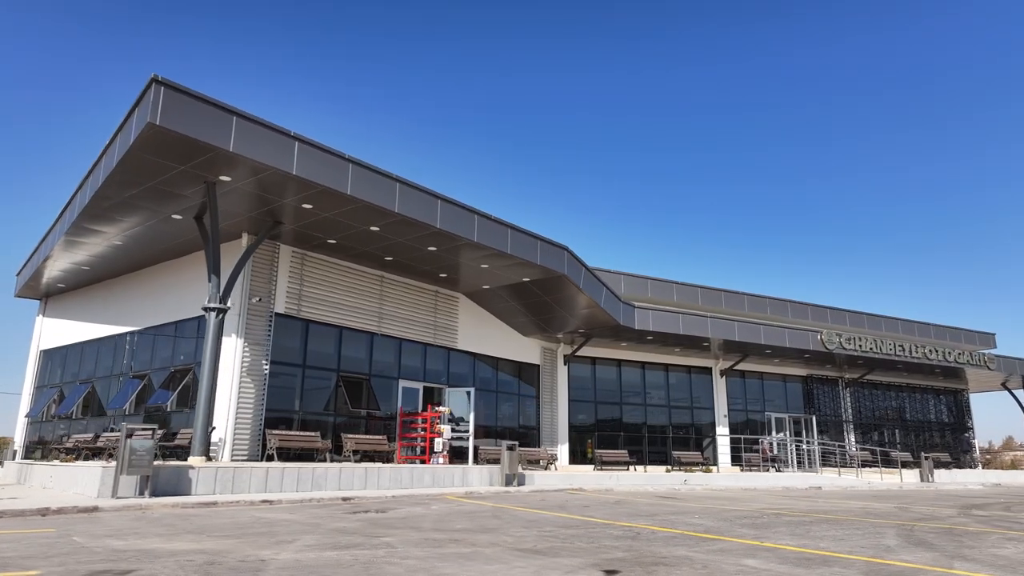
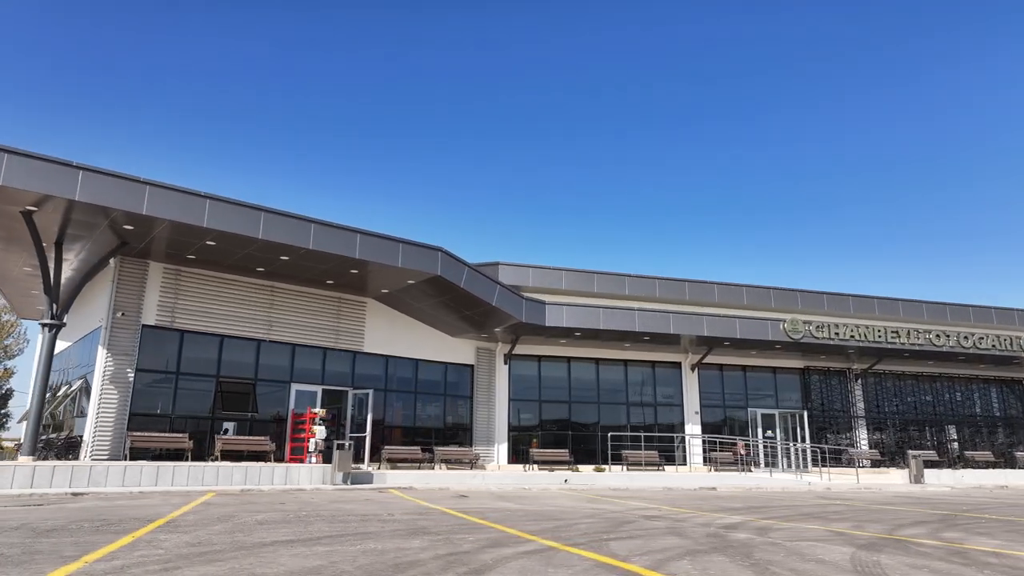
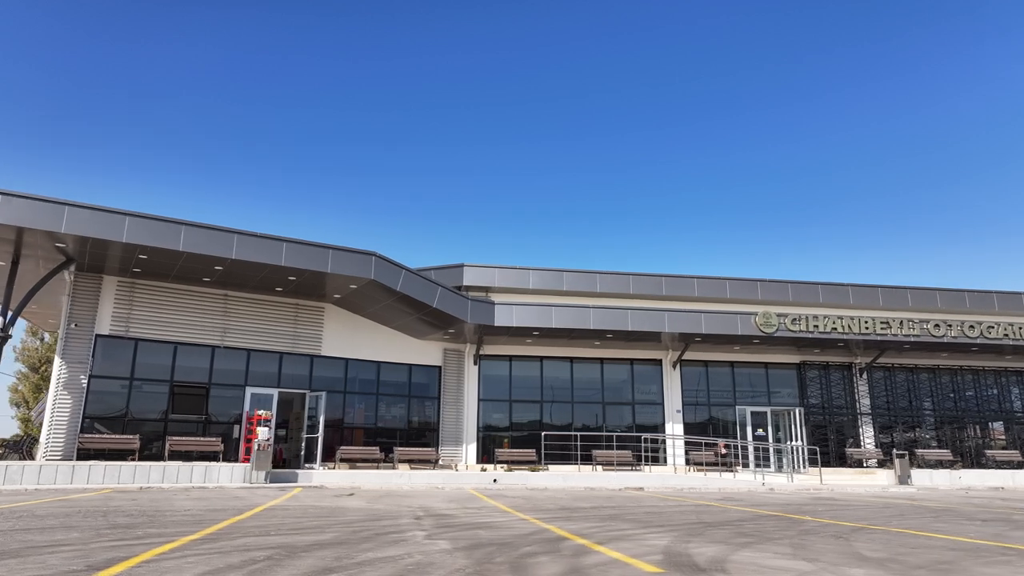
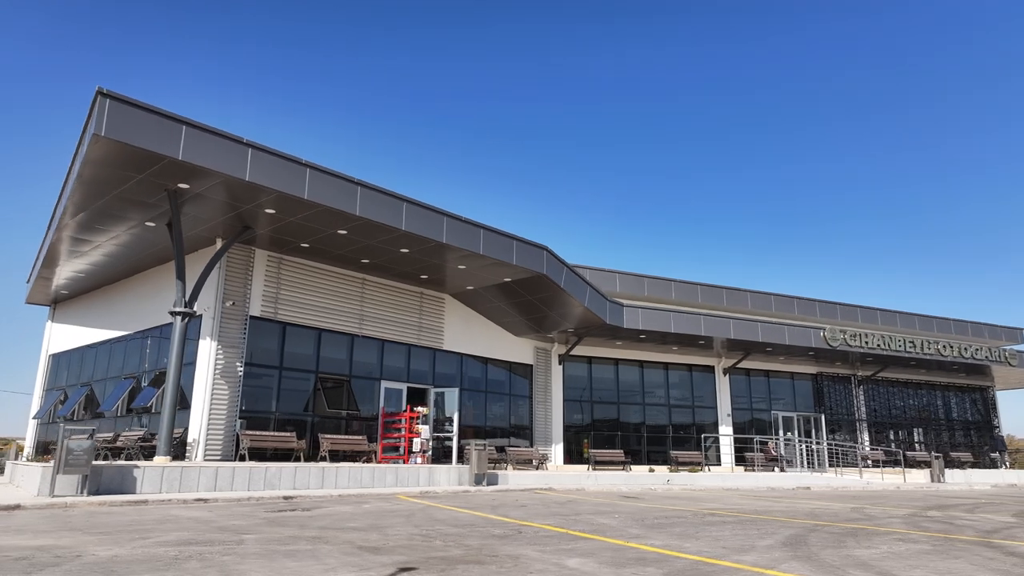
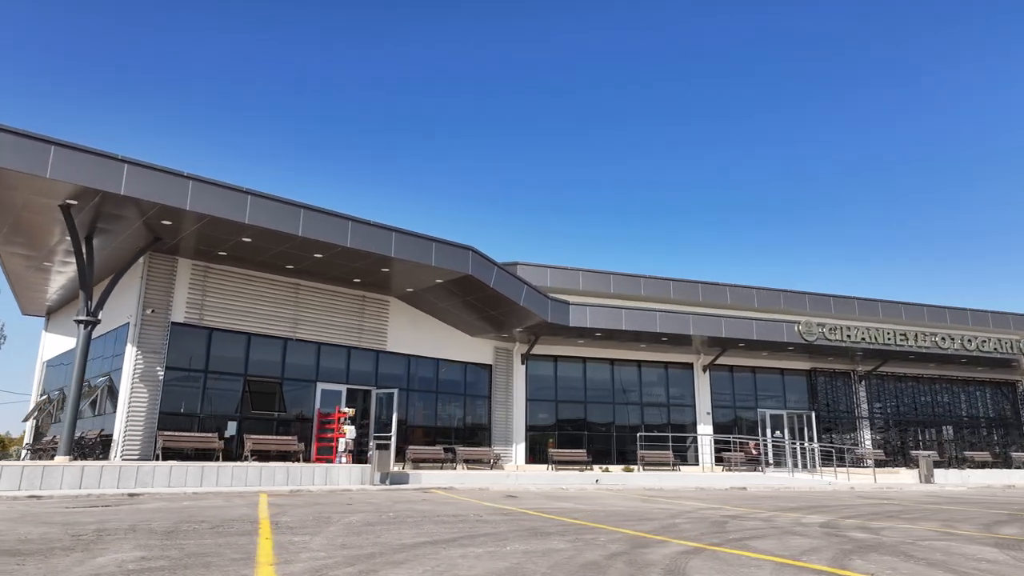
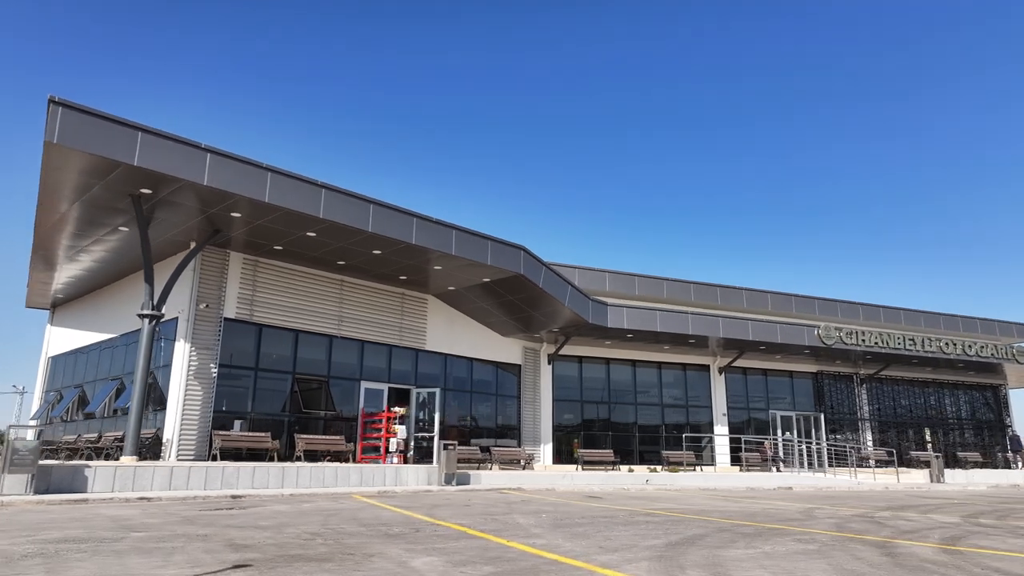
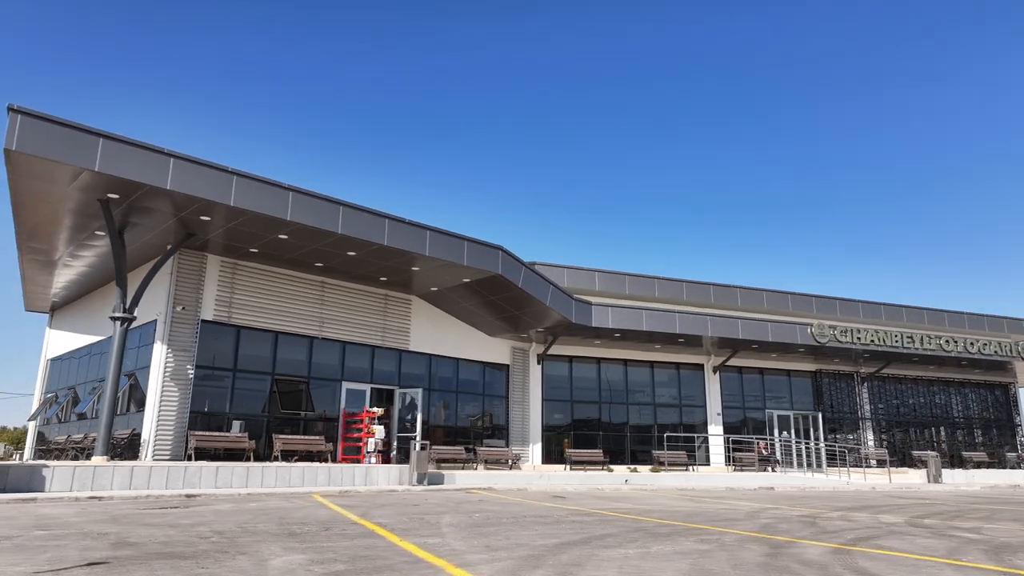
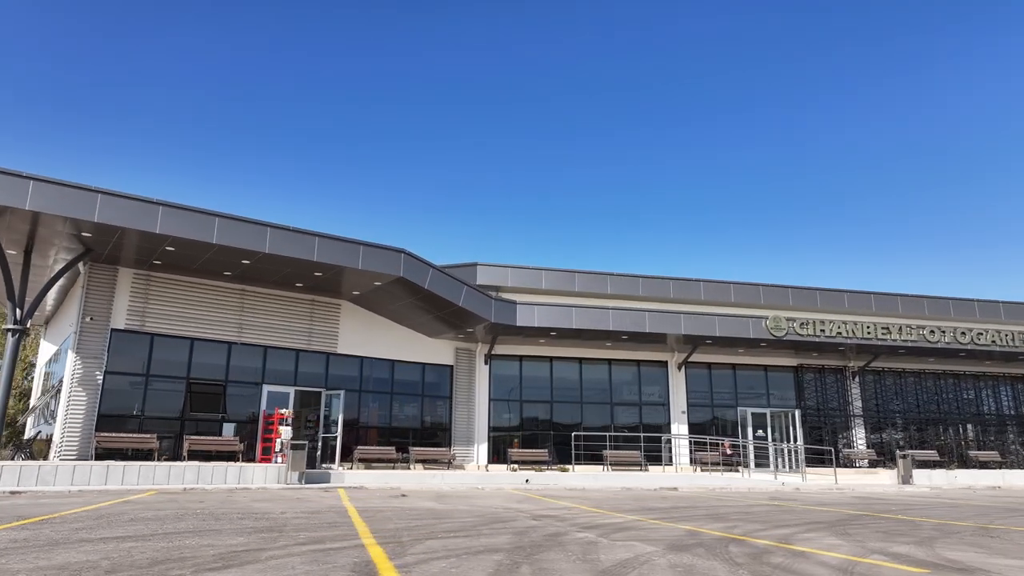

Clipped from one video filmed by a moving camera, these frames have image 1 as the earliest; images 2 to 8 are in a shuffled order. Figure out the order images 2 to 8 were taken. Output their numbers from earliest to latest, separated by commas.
4, 6, 7, 5, 2, 8, 3
